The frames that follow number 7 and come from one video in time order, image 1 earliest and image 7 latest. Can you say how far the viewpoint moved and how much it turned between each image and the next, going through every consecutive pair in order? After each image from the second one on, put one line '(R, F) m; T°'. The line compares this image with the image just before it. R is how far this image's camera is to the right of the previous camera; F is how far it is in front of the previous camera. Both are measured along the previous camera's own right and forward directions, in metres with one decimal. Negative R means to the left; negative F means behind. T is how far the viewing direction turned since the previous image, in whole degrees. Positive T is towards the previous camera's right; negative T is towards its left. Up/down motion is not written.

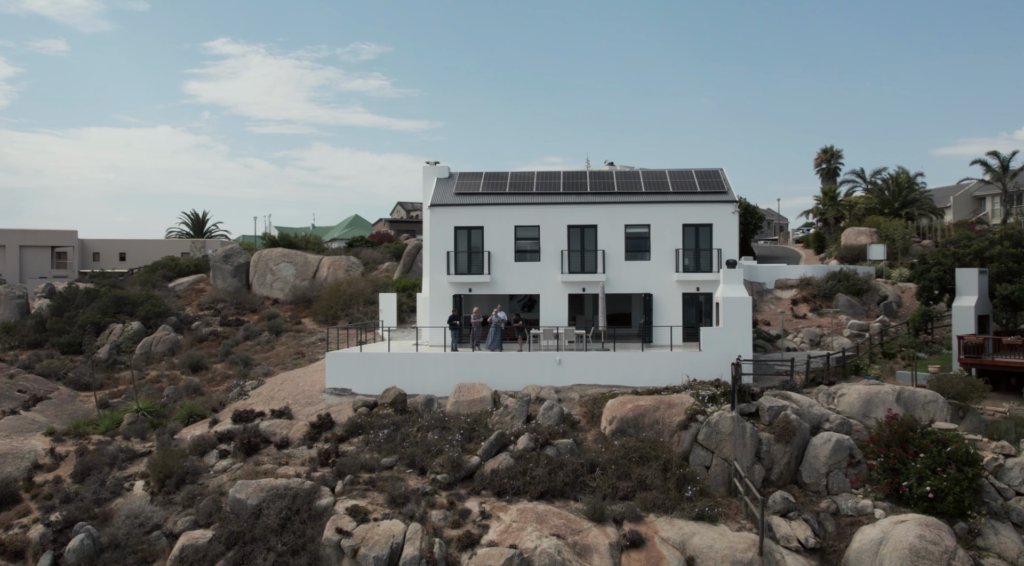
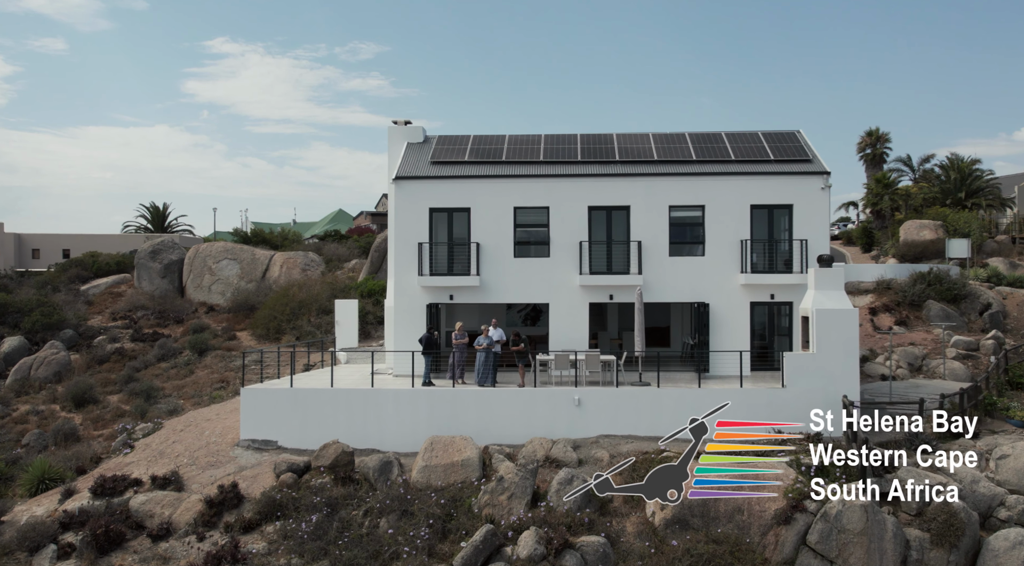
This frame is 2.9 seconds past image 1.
(0.0, +7.1) m; 0°
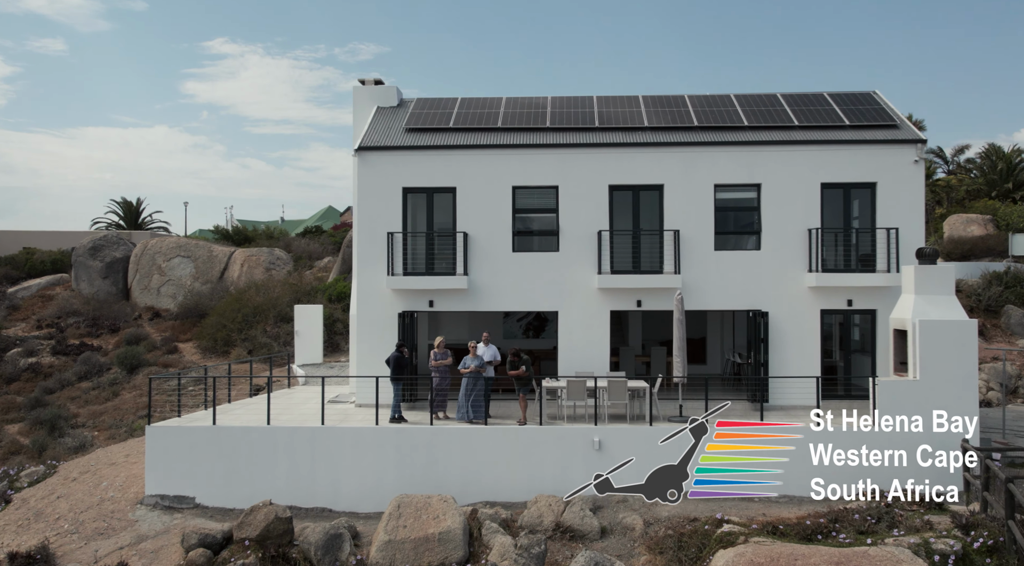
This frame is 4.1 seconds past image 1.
(0.0, +4.0) m; 0°
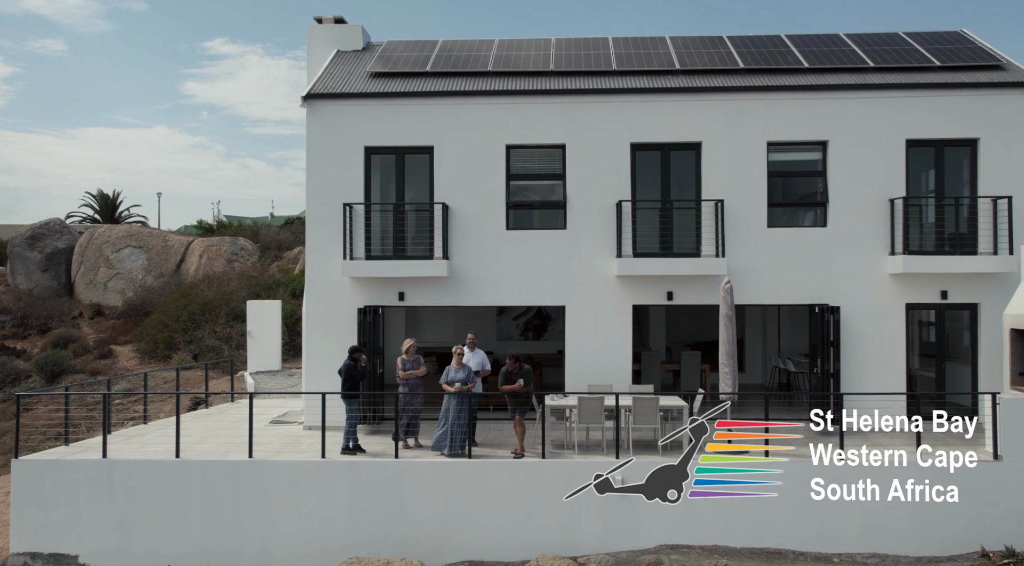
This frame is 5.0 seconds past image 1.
(+0.1, +3.0) m; 0°
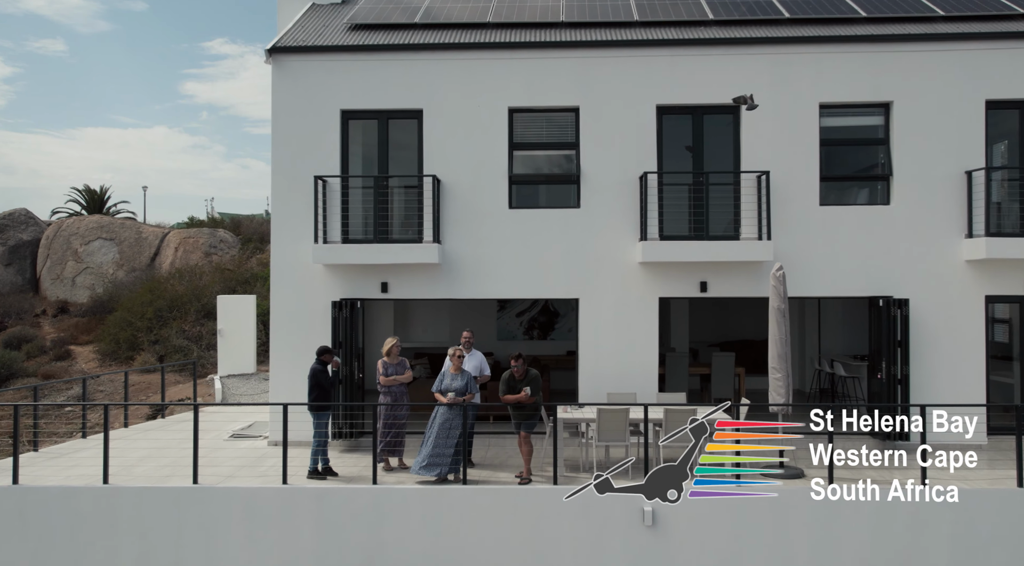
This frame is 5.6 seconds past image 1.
(0.0, +1.7) m; 0°
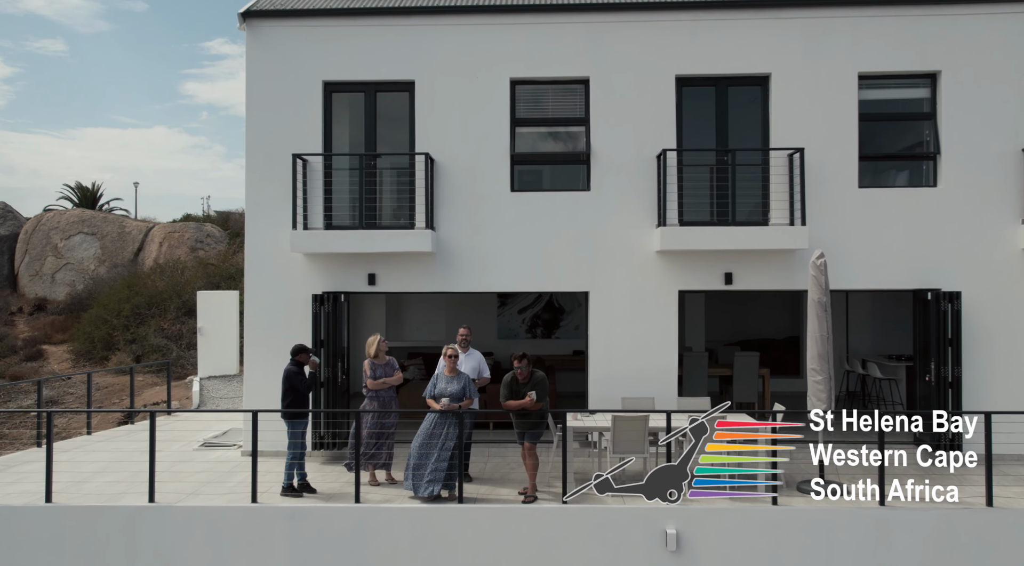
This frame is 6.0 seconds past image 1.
(0.0, +0.9) m; 0°
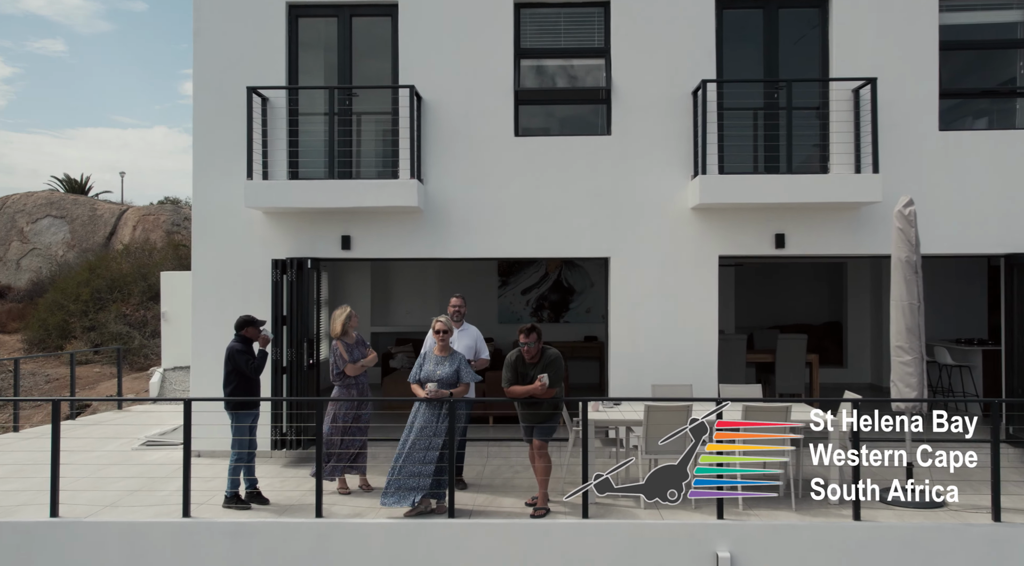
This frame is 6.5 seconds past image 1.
(0.0, +1.4) m; 0°
